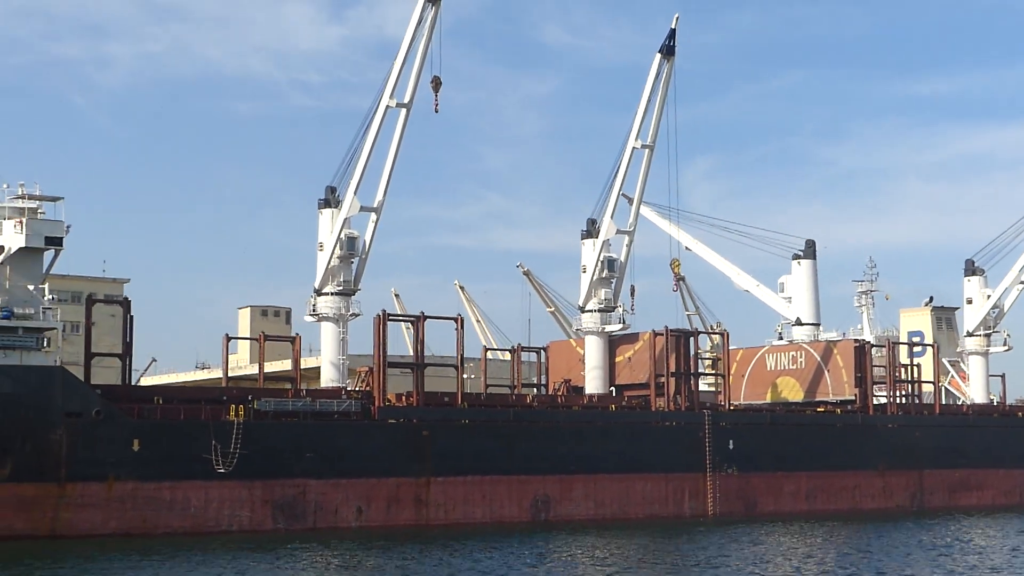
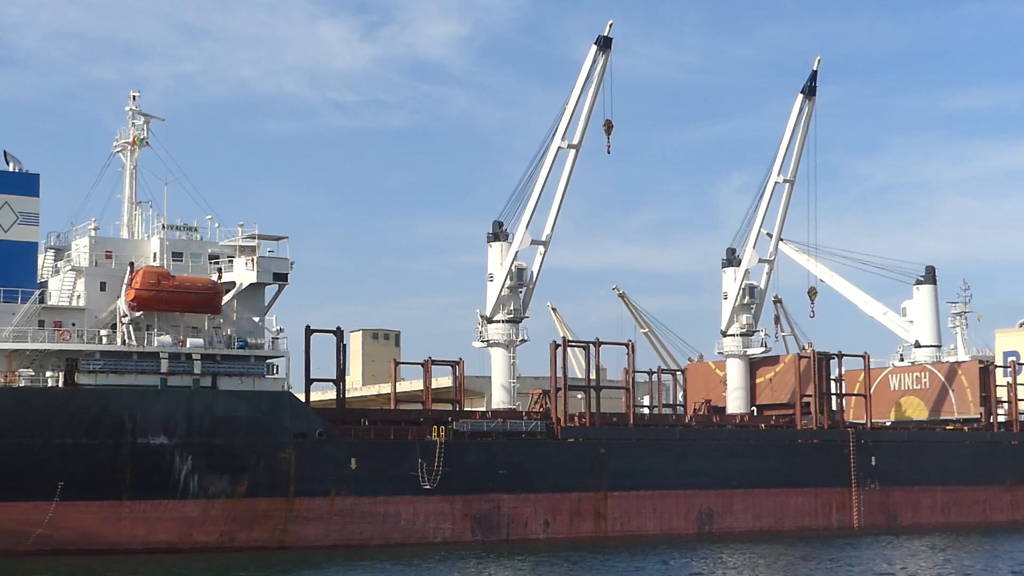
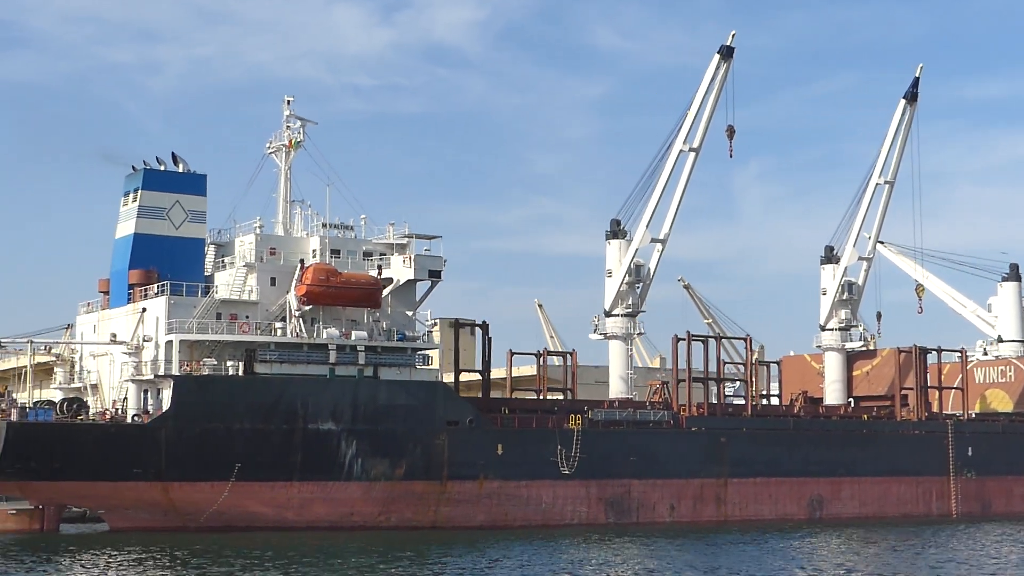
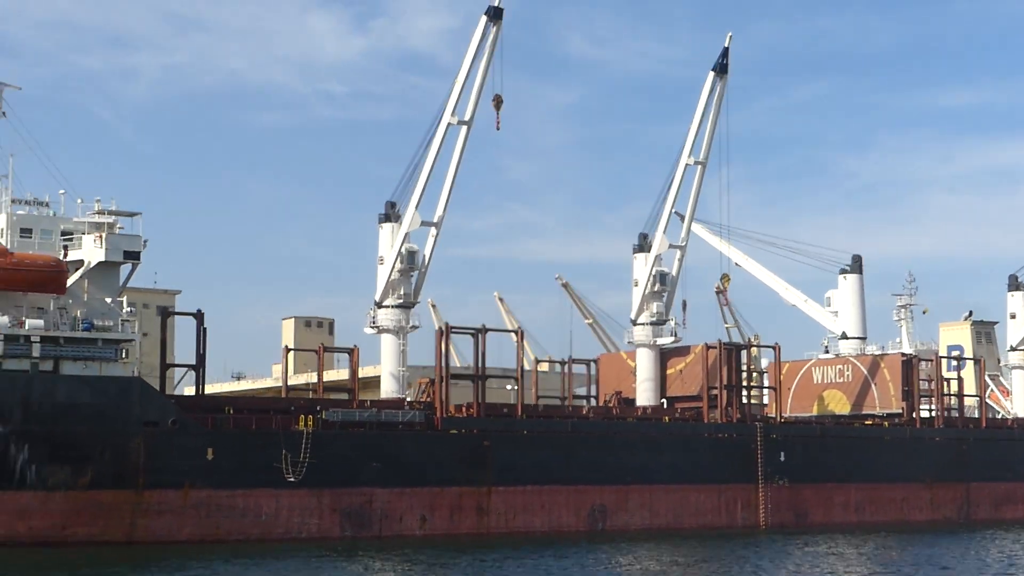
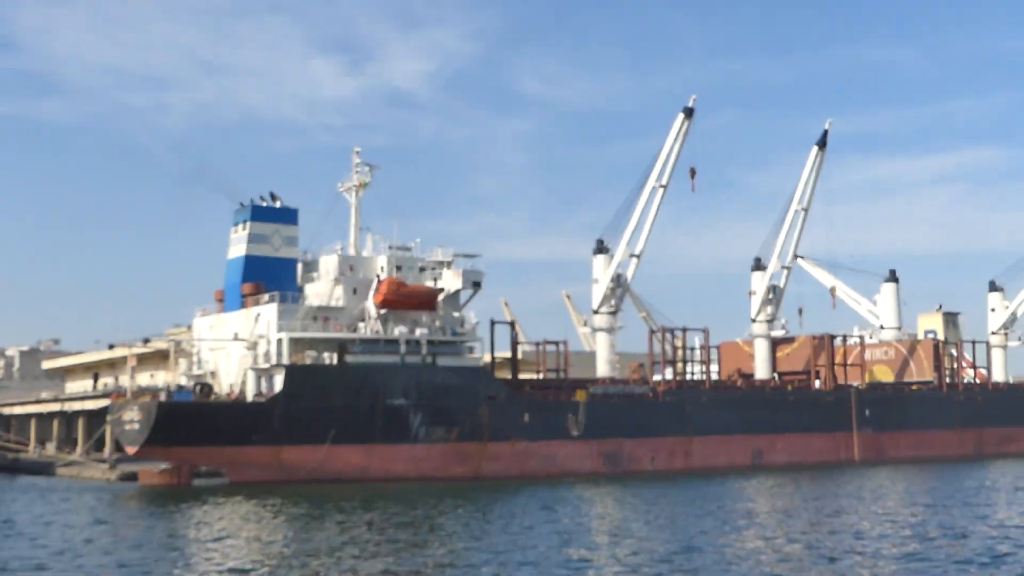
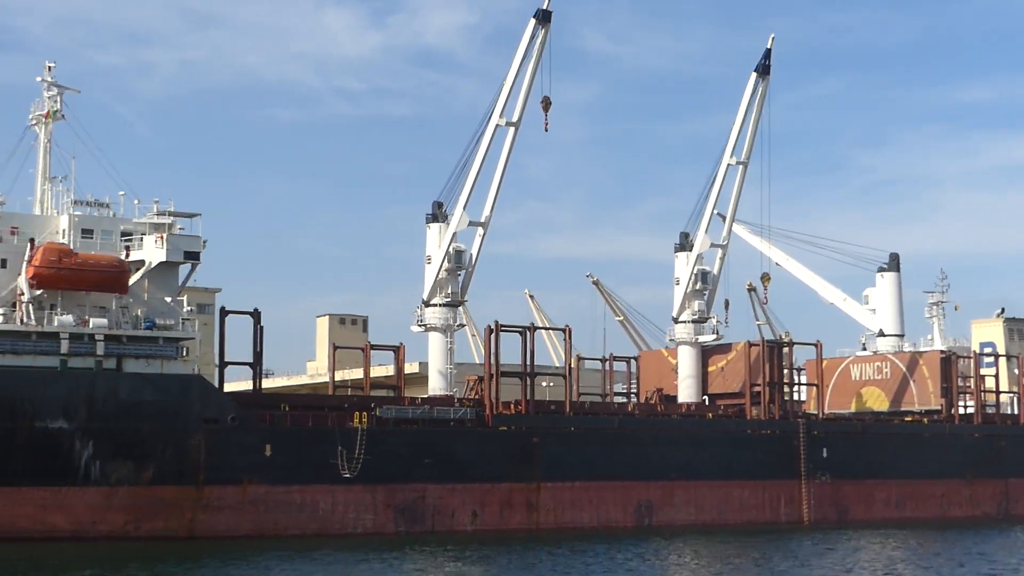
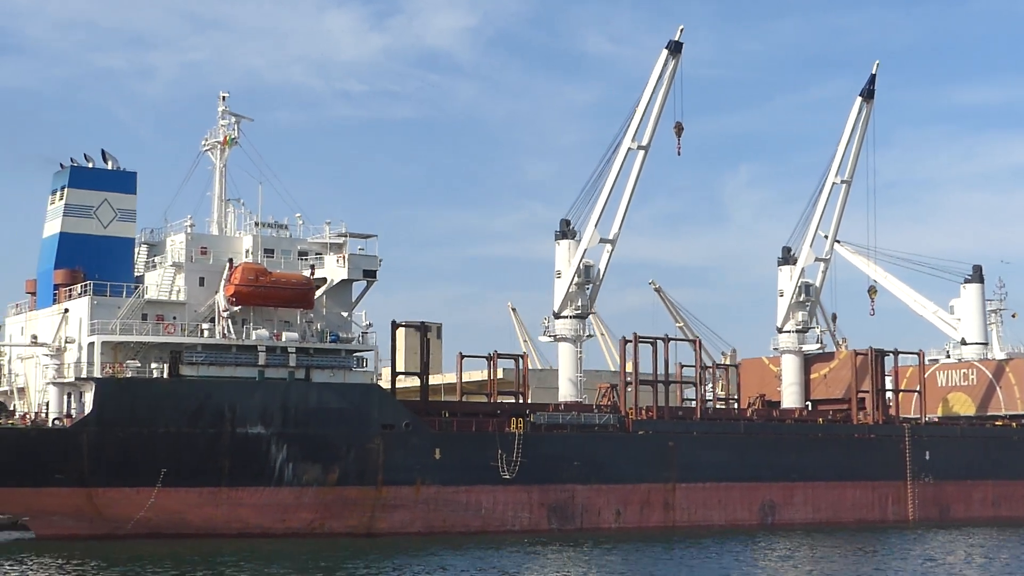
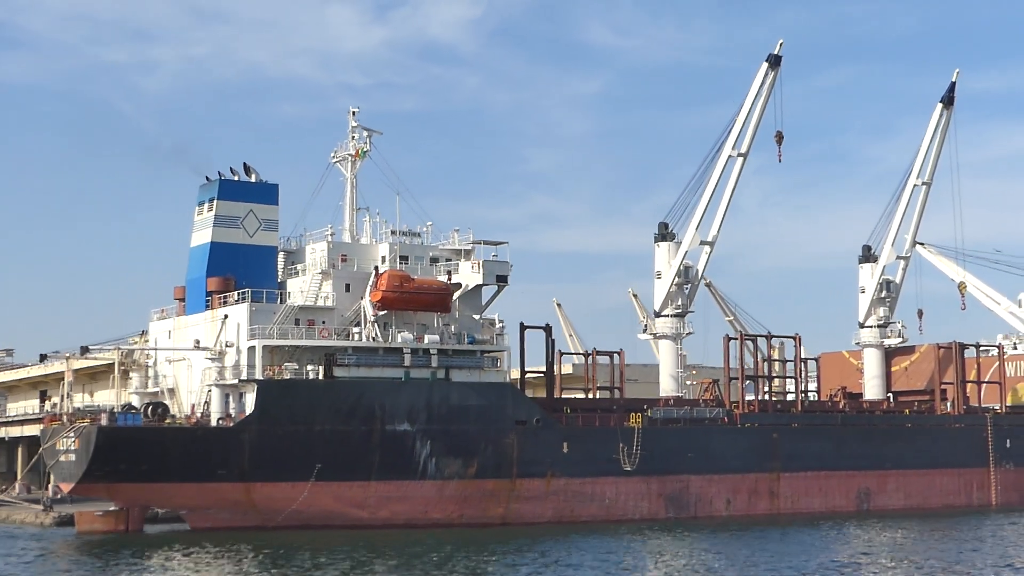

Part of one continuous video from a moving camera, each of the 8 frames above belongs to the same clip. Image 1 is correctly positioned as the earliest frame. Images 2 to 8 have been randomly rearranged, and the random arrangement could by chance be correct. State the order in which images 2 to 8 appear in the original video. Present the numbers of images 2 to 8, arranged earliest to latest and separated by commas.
4, 6, 2, 7, 3, 8, 5
